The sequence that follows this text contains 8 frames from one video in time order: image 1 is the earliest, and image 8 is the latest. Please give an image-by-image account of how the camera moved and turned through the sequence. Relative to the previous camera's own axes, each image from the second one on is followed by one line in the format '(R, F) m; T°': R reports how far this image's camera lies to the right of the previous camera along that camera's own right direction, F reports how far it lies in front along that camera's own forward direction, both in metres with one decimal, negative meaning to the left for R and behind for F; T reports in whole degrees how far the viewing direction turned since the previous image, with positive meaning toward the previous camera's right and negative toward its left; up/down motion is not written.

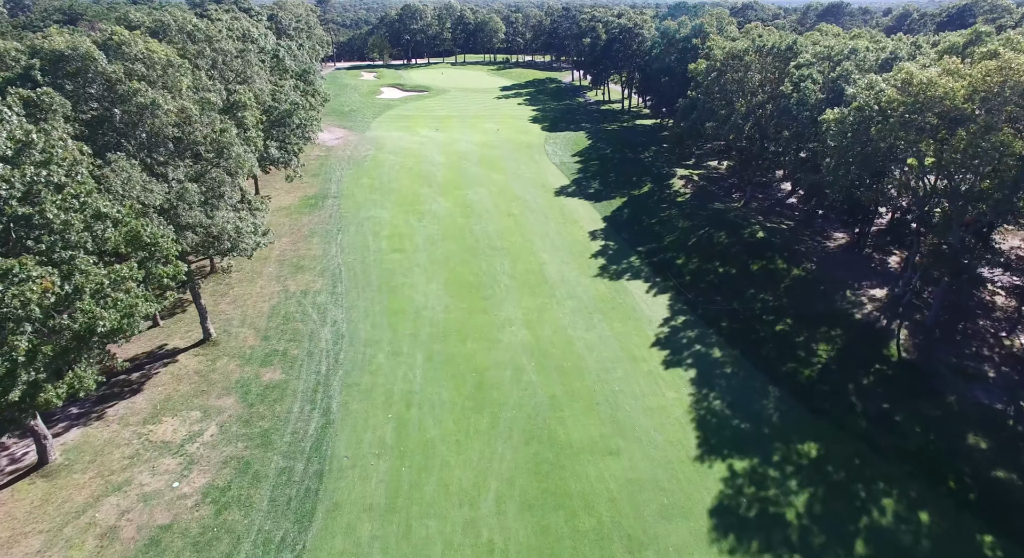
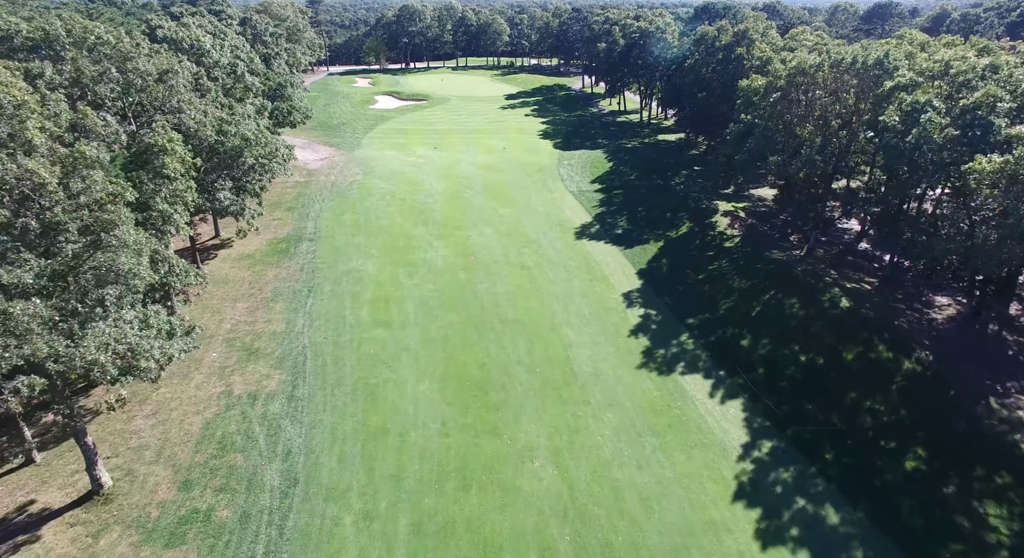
(-0.8, +7.9) m; 0°
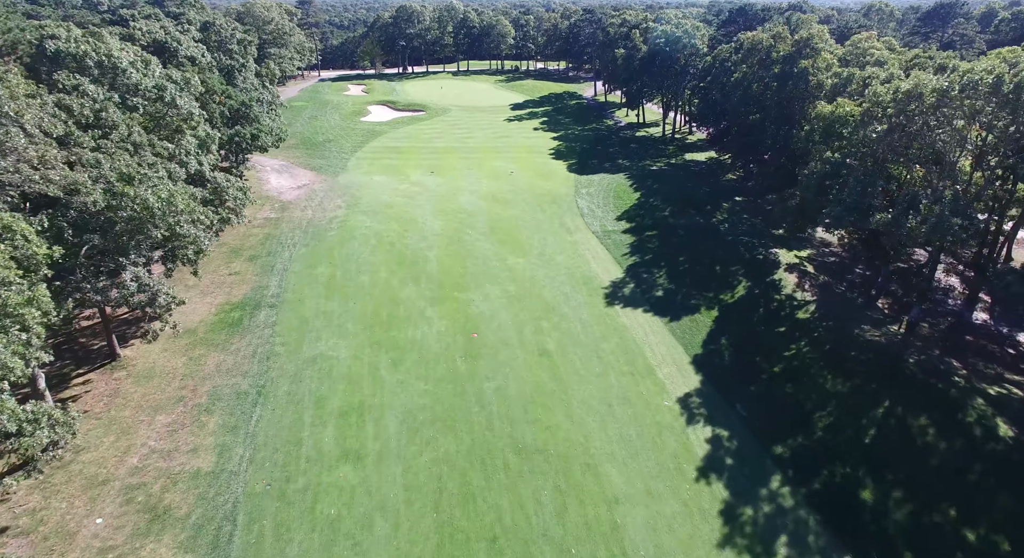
(-0.7, +8.1) m; 0°
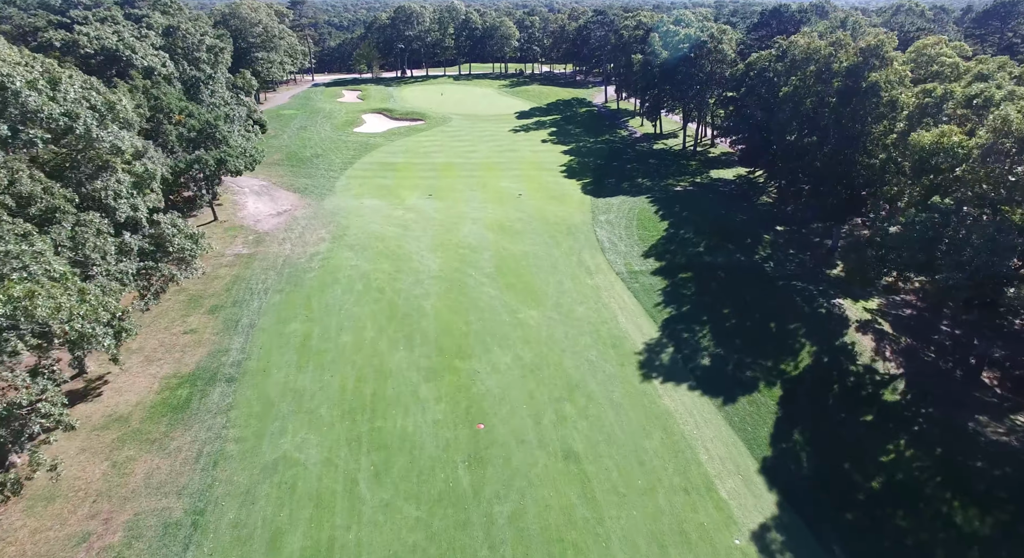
(-0.6, +5.9) m; 0°
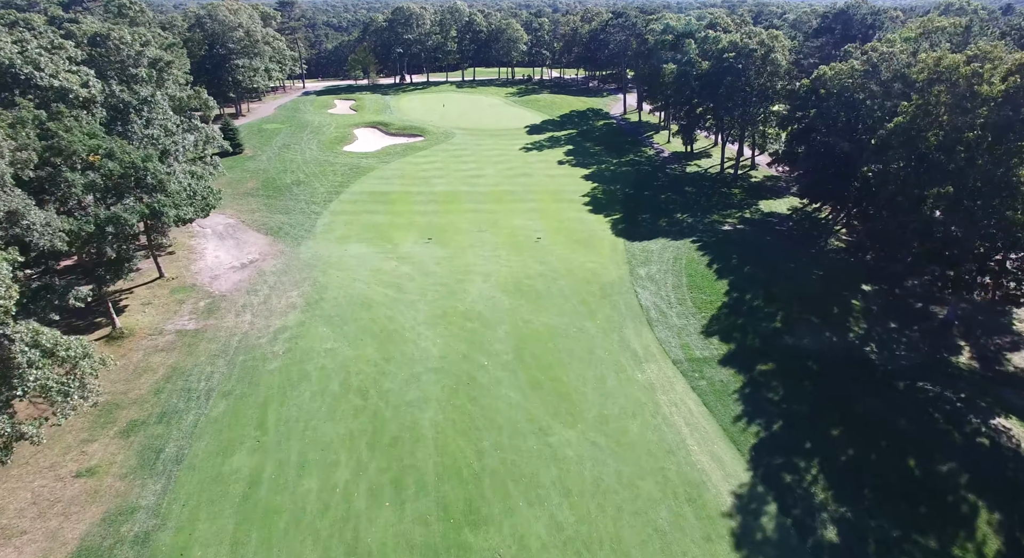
(-1.1, +8.2) m; 0°
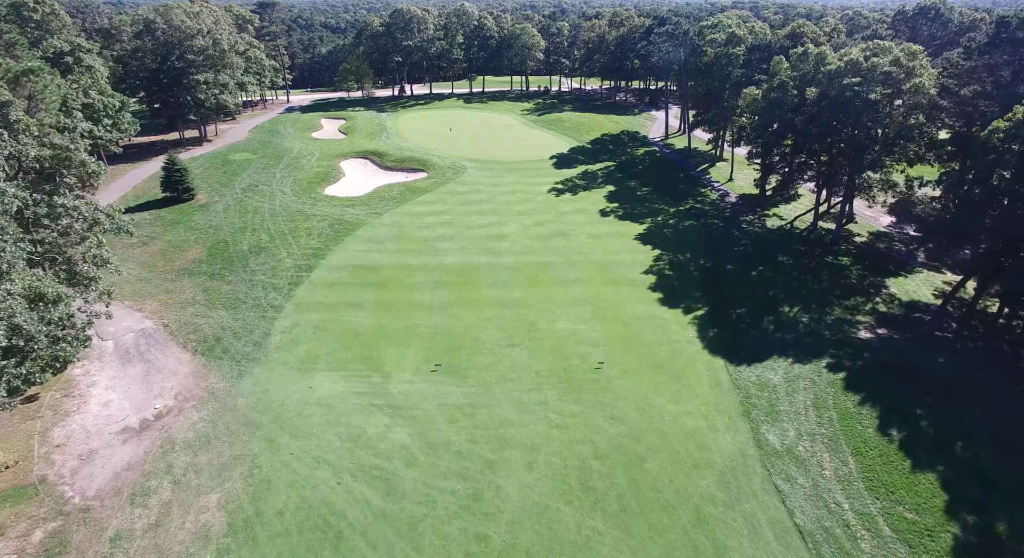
(-2.3, +13.0) m; 0°
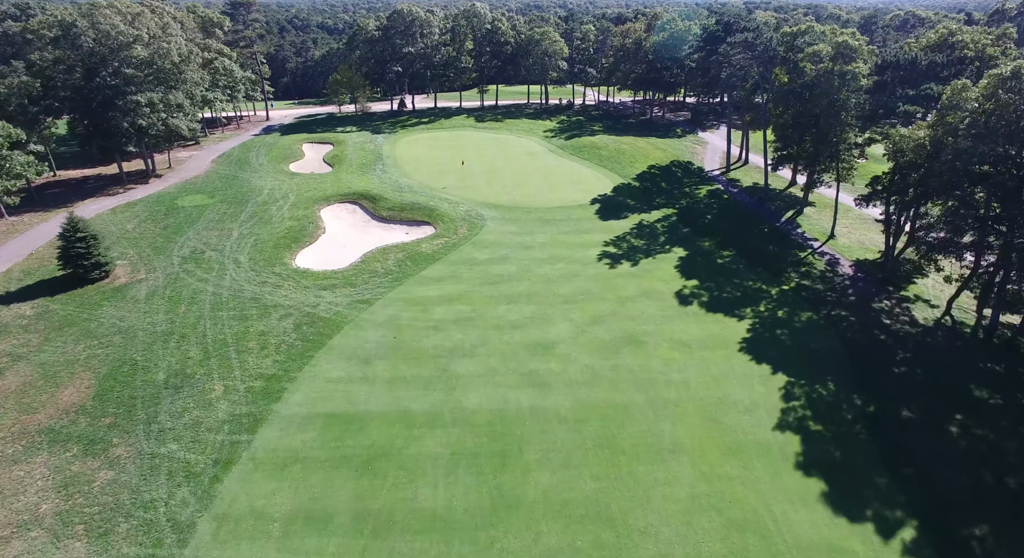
(-2.5, +12.9) m; 0°
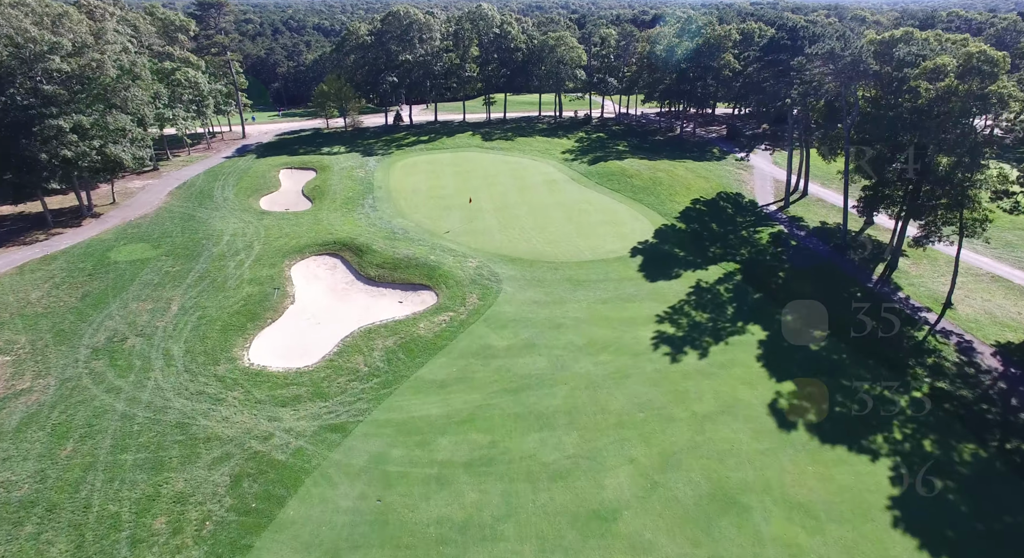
(-1.4, +9.2) m; 0°
